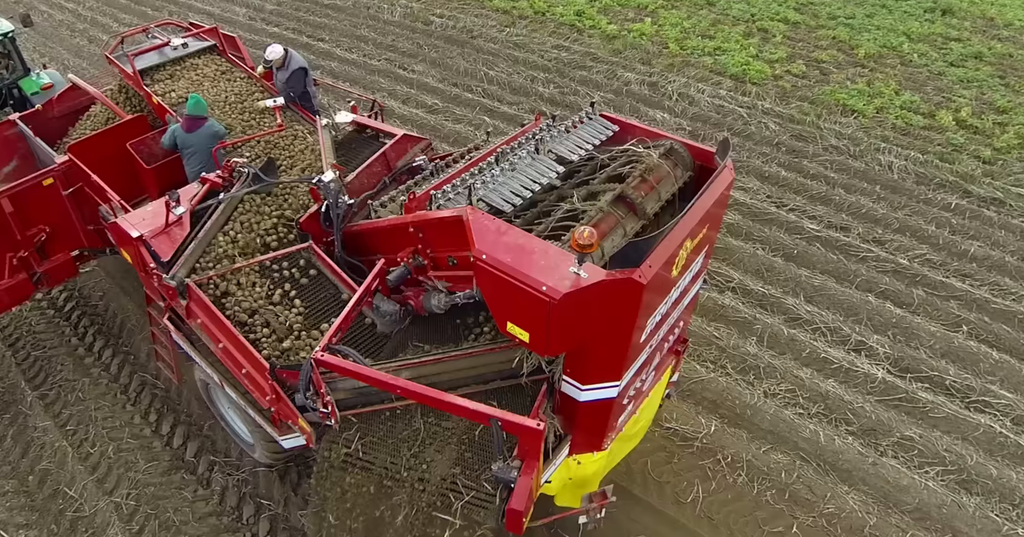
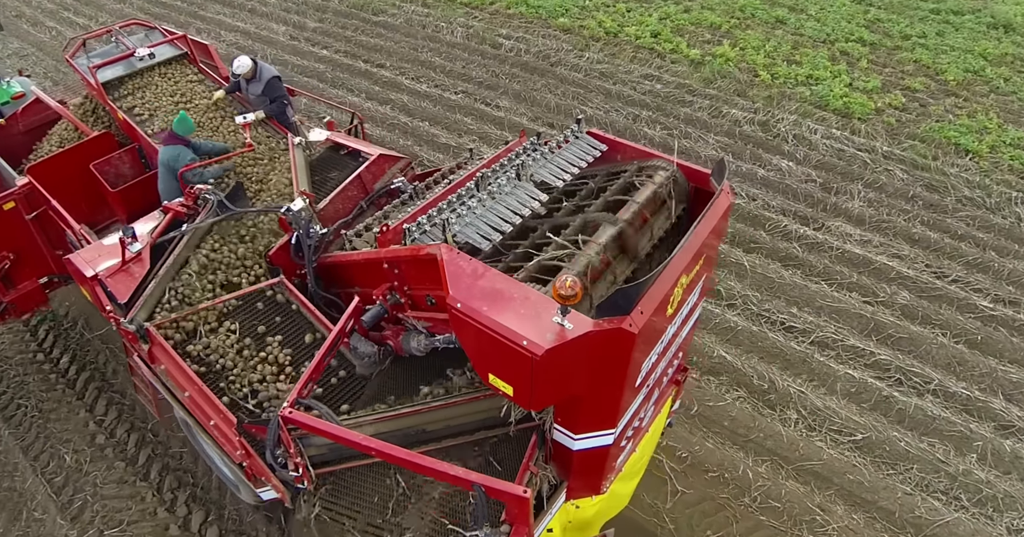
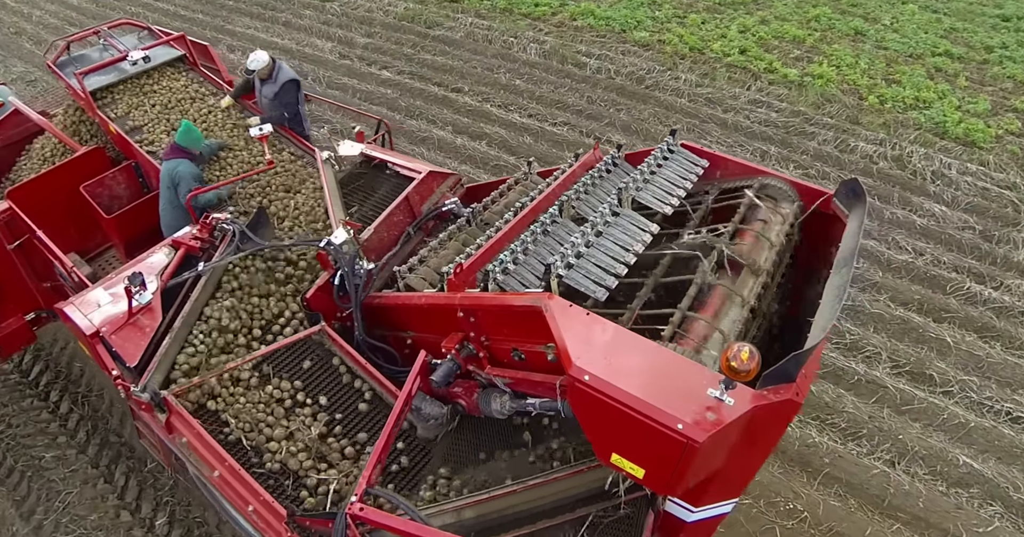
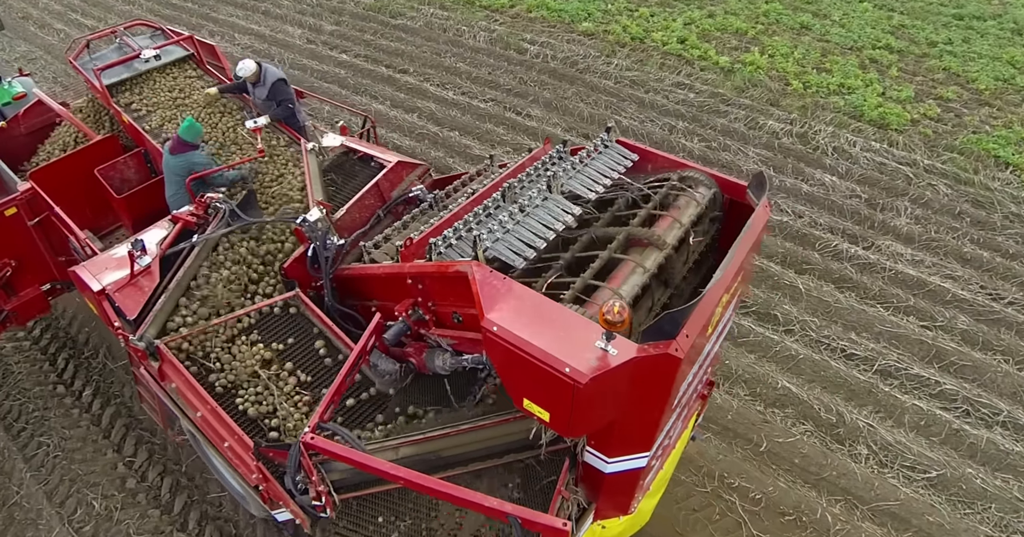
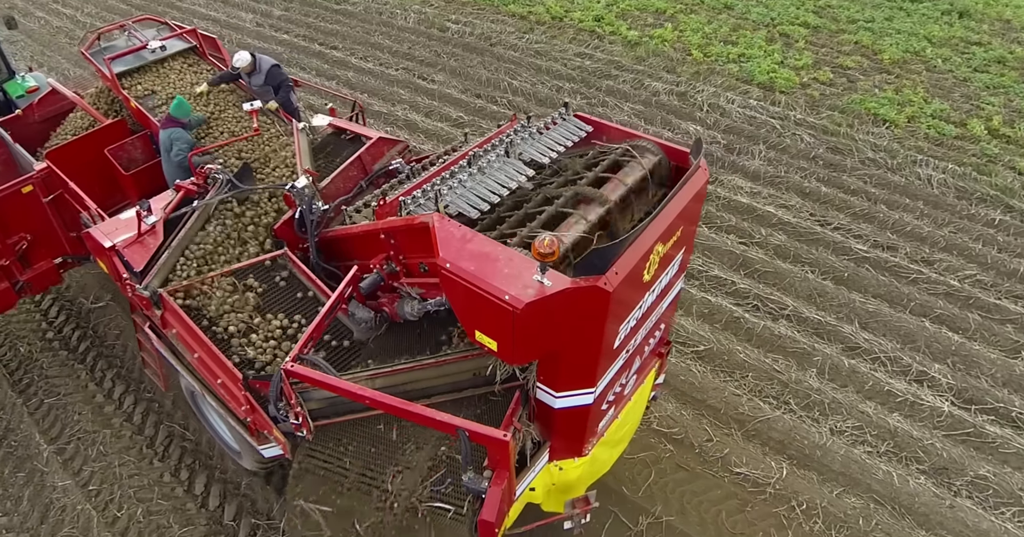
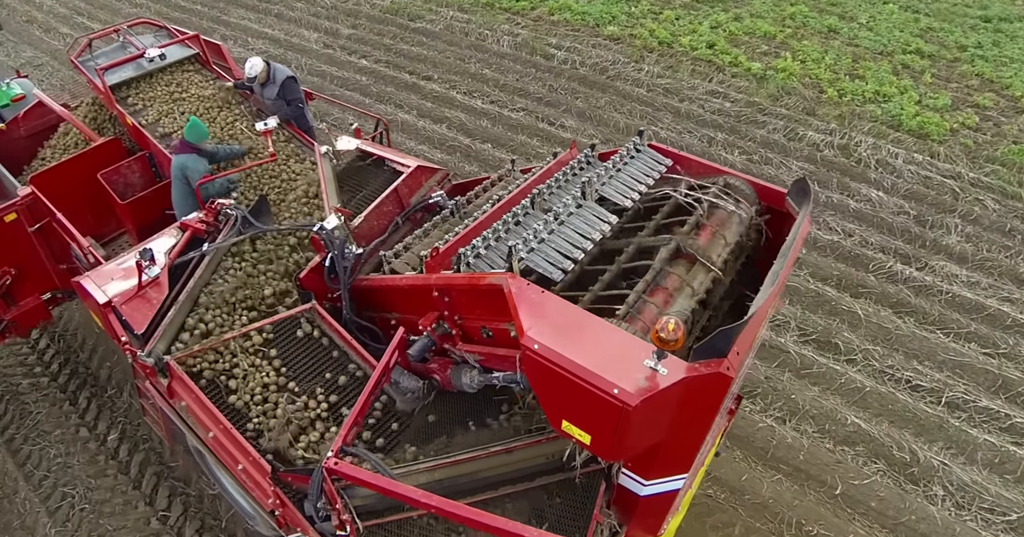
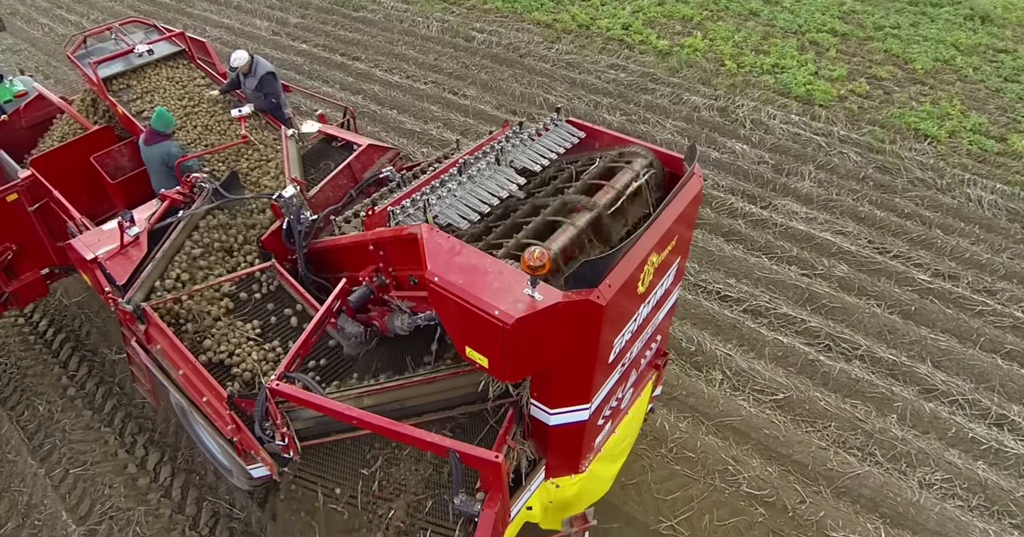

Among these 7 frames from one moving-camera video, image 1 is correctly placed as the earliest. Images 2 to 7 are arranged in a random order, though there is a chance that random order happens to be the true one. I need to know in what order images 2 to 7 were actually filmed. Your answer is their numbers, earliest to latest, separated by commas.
5, 7, 2, 4, 6, 3
